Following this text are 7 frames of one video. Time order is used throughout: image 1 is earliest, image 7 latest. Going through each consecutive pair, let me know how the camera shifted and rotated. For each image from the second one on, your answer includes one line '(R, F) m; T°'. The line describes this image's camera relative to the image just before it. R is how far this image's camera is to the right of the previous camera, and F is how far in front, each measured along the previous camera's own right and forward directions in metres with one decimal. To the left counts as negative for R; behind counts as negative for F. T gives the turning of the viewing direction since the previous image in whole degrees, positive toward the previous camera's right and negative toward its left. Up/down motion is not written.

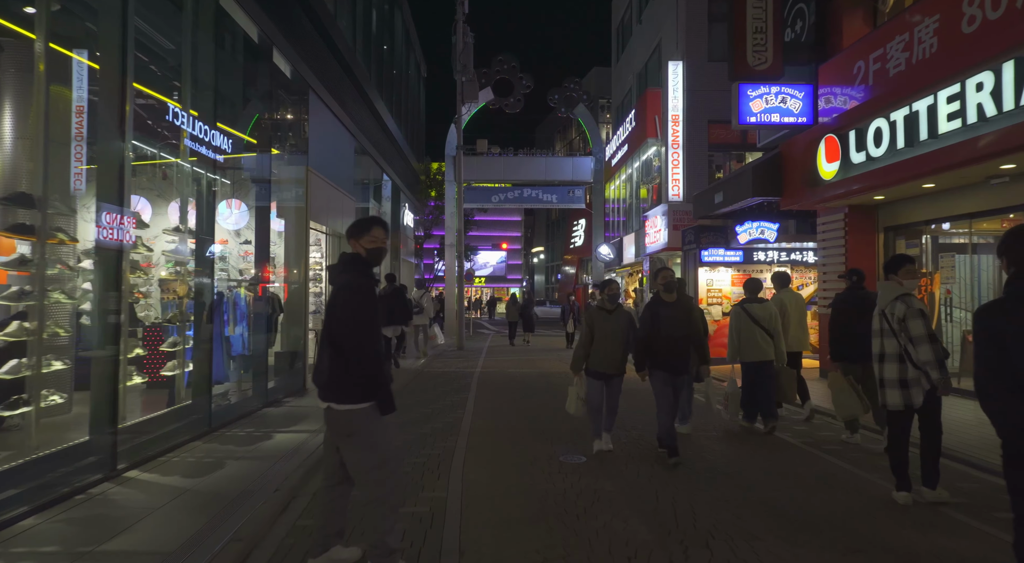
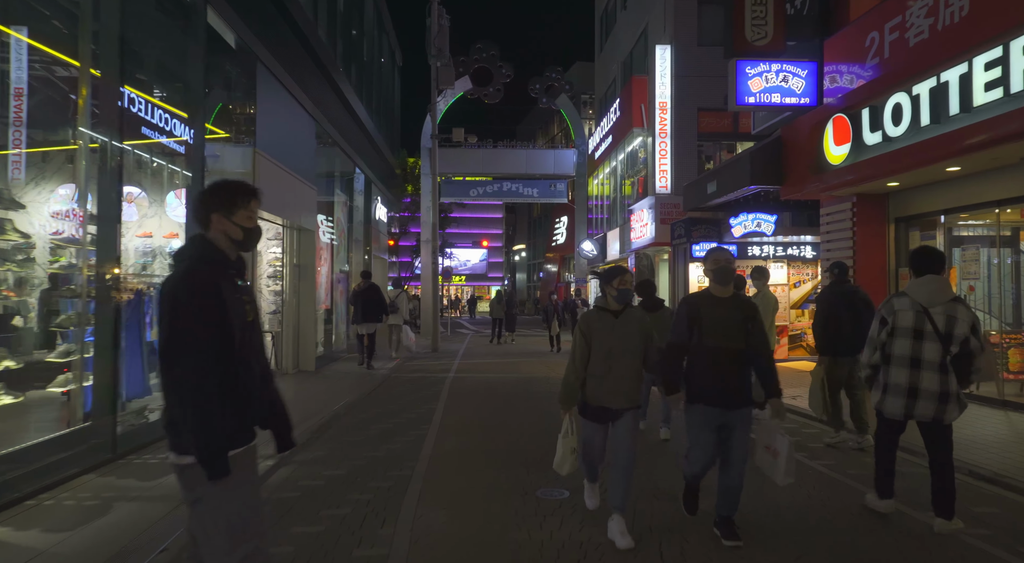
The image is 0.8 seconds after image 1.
(+0.1, +1.2) m; +2°
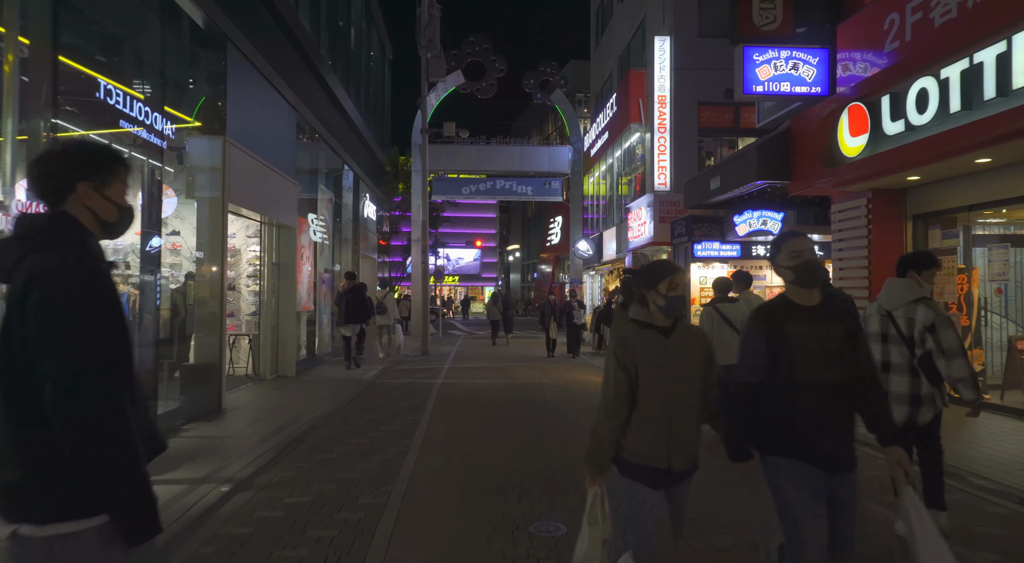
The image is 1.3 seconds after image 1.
(0.0, +0.7) m; +1°
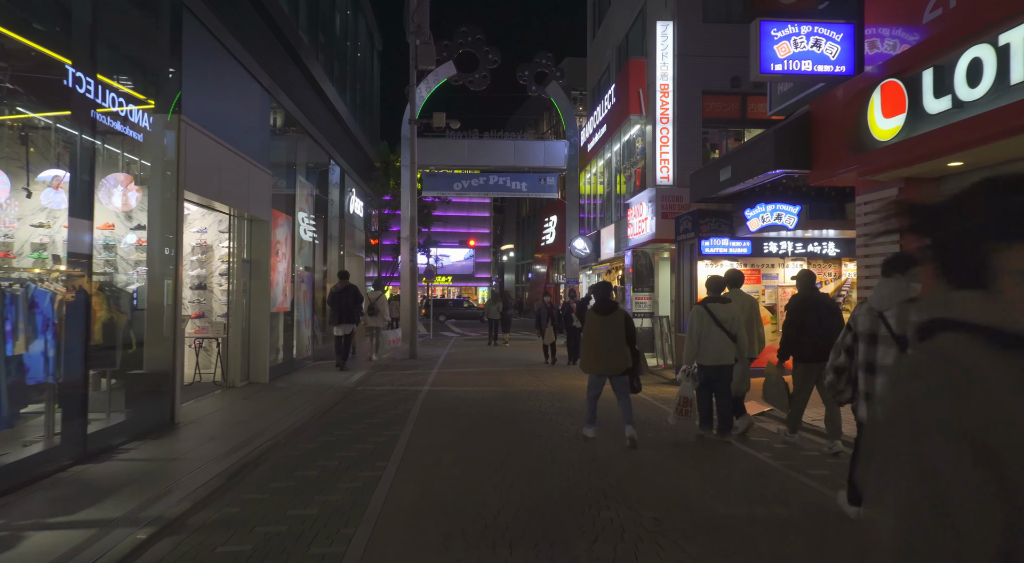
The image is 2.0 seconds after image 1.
(0.0, +1.0) m; +1°
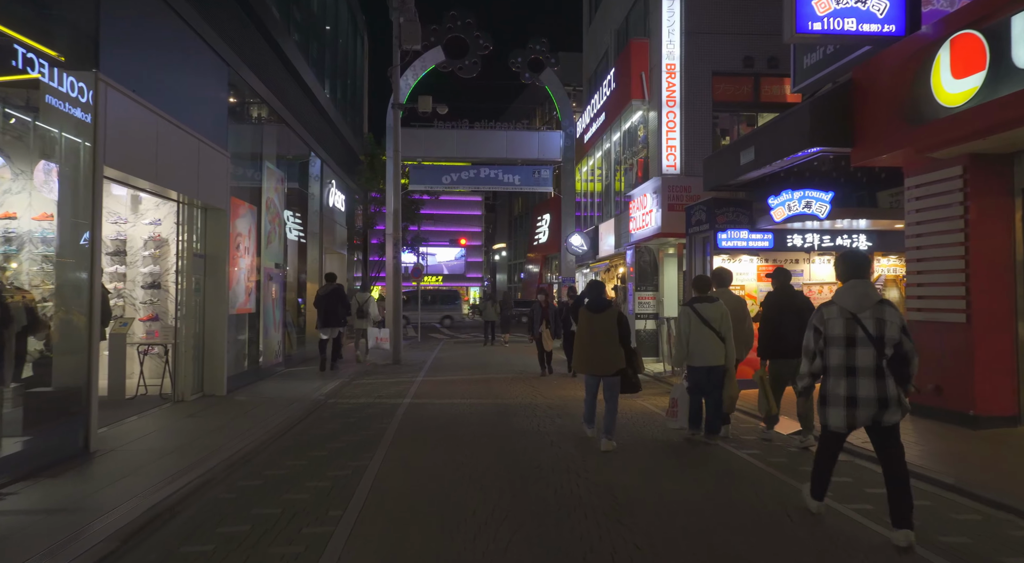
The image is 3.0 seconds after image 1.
(0.0, +1.4) m; +1°
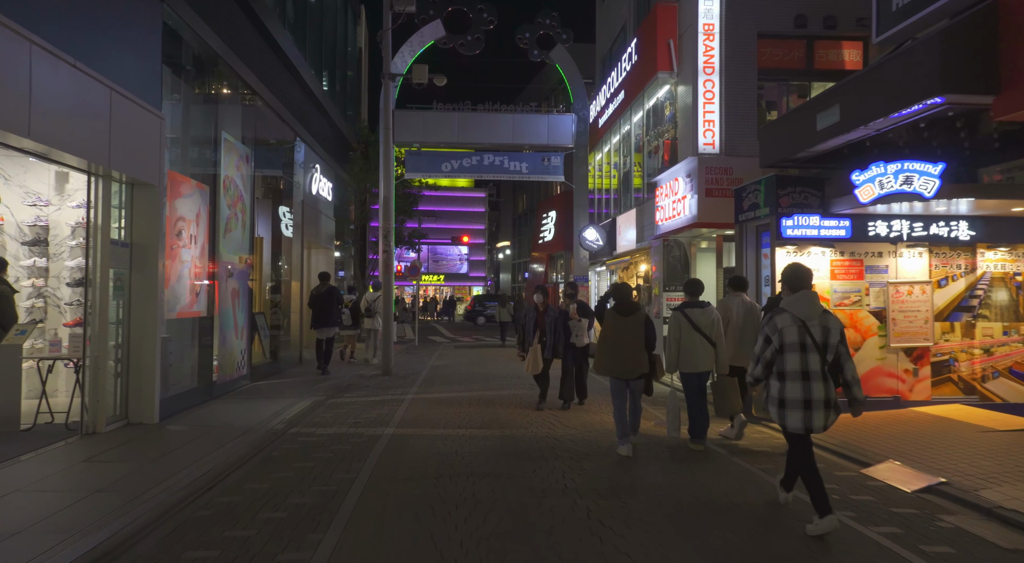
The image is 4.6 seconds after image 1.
(-0.1, +2.2) m; 0°
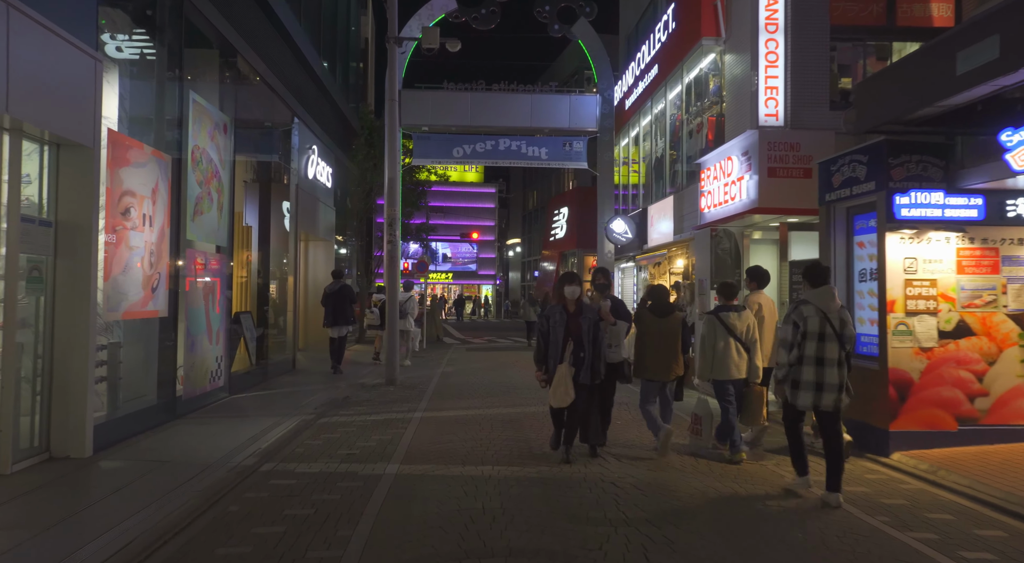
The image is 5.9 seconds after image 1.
(-0.3, +1.9) m; -1°
